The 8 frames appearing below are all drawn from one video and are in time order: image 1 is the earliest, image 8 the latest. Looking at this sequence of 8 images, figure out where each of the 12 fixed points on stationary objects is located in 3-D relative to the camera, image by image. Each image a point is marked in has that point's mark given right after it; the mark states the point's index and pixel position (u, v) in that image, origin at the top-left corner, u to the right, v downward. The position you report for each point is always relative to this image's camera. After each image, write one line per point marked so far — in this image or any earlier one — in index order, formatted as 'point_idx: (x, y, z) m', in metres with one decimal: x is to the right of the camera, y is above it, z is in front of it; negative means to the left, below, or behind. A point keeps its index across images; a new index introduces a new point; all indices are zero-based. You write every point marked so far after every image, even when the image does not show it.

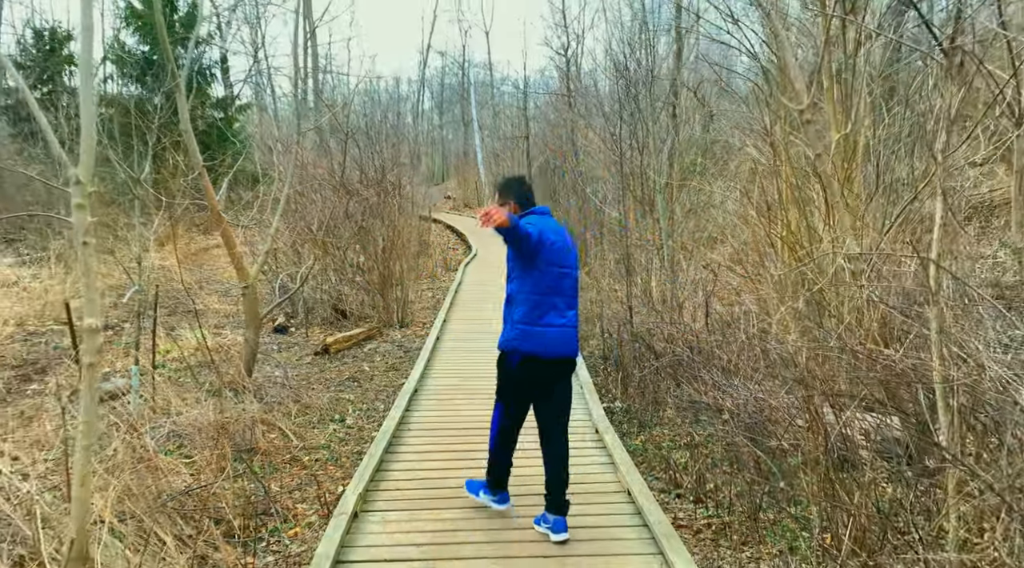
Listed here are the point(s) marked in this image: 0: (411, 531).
0: (-0.4, -1.1, +3.3) m
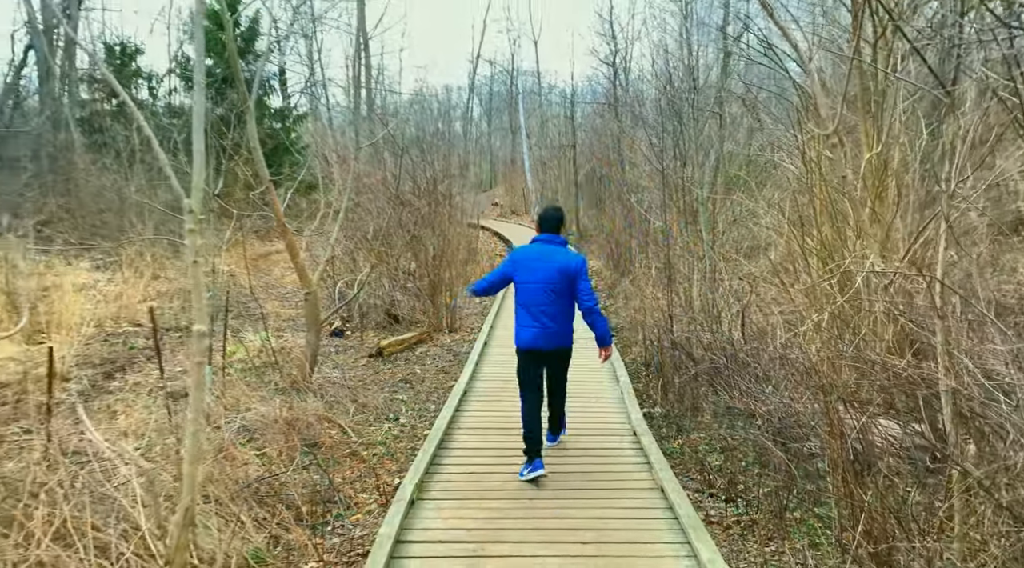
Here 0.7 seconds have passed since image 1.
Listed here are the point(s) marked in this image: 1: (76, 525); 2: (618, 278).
0: (-0.2, -1.1, +3.6) m
1: (-2.0, -1.1, +3.4) m
2: (+1.8, +0.1, +12.4) m
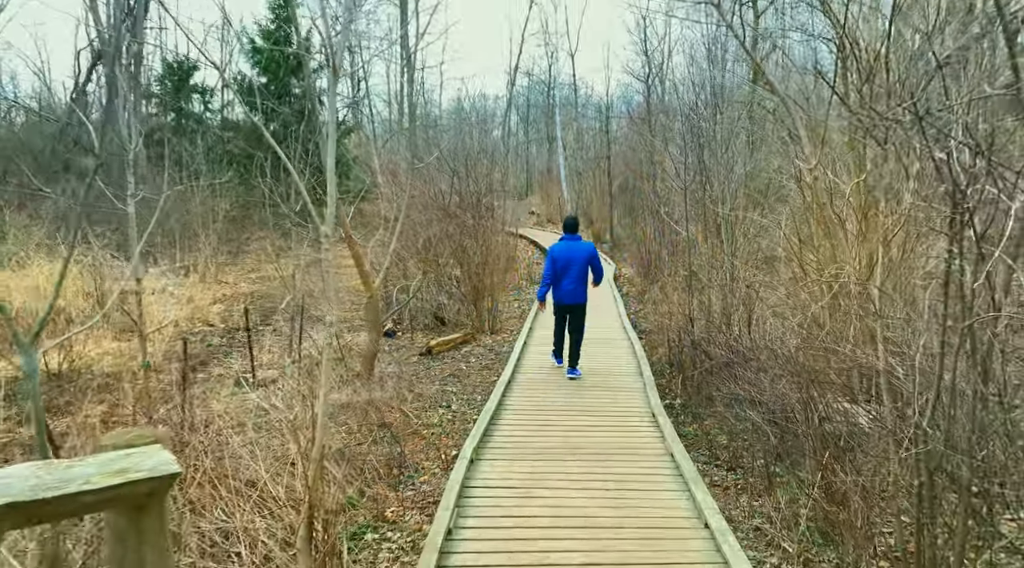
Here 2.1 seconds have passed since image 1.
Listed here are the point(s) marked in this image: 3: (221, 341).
0: (0.0, -1.1, +4.5) m
1: (-1.8, -1.2, +4.4) m
2: (+2.5, 0.0, +13.2) m
3: (-4.2, -0.8, +10.5) m
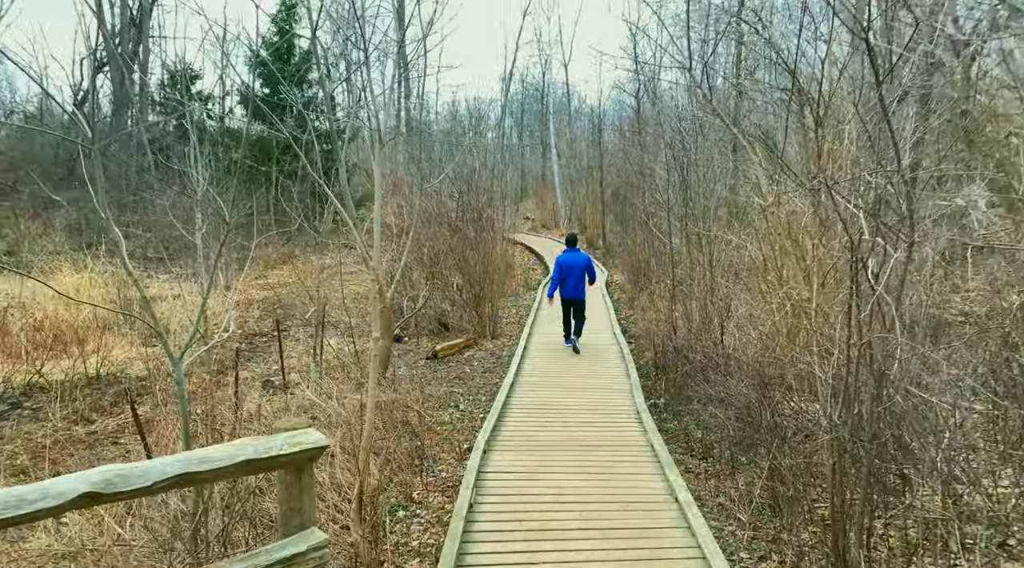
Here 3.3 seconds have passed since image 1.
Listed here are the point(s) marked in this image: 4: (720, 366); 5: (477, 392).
0: (0.0, -1.3, +5.4) m
1: (-1.8, -1.3, +5.2) m
2: (+2.4, -0.1, +14.0) m
3: (-4.2, -1.0, +11.3) m
4: (+1.8, -0.7, +6.3) m
5: (-0.4, -1.3, +8.8) m
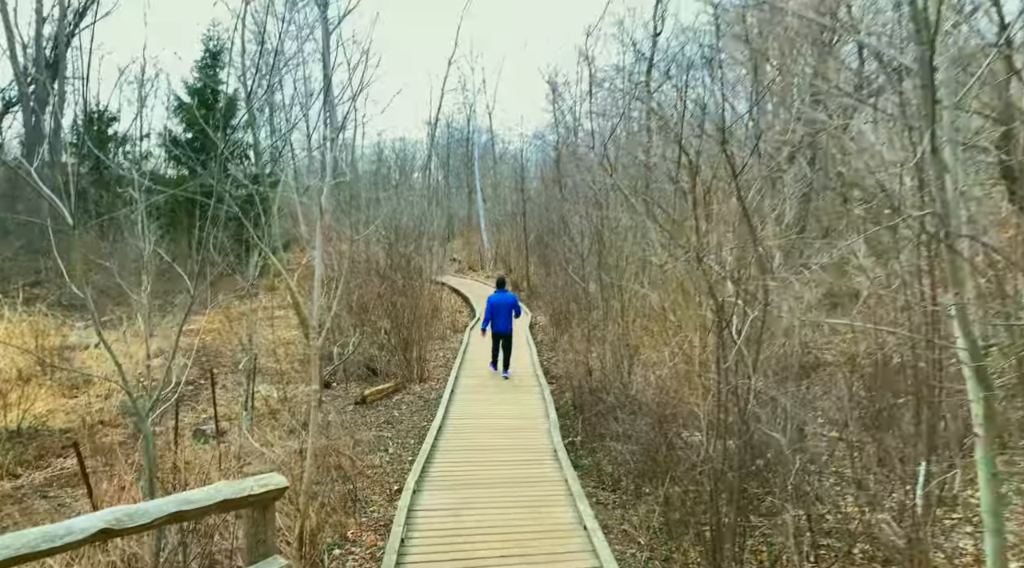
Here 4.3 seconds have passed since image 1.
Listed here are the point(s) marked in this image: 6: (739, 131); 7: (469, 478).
0: (-0.5, -1.7, +5.9) m
1: (-2.3, -1.7, +5.5) m
2: (+0.9, -1.0, +14.8) m
3: (-5.3, -1.7, +11.4) m
4: (+1.1, -1.2, +7.0) m
5: (-1.3, -1.9, +9.2) m
6: (+1.9, +1.3, +6.0) m
7: (-0.4, -1.7, +6.3) m
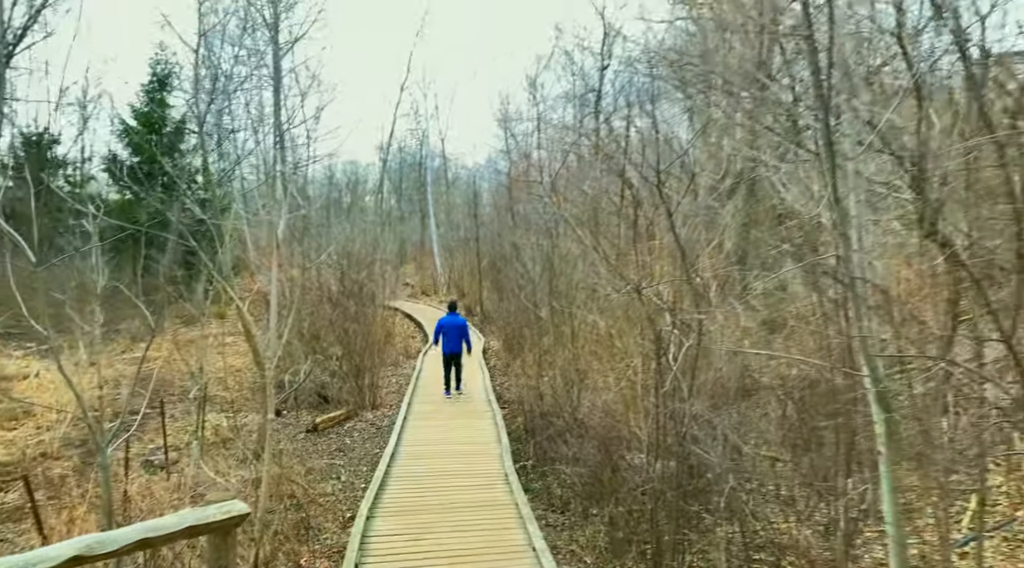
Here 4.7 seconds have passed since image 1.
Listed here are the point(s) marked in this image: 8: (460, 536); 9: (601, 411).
0: (-0.9, -2.0, +6.0) m
1: (-2.7, -2.0, +5.6) m
2: (0.0, -1.5, +15.0) m
3: (-6.1, -2.2, +11.2) m
4: (+0.6, -1.4, +7.2) m
5: (-2.0, -2.3, +9.3) m
6: (+1.4, +1.0, +6.4) m
7: (-0.8, -1.9, +6.4) m
8: (-0.4, -2.0, +5.7) m
9: (+0.8, -1.1, +6.4) m
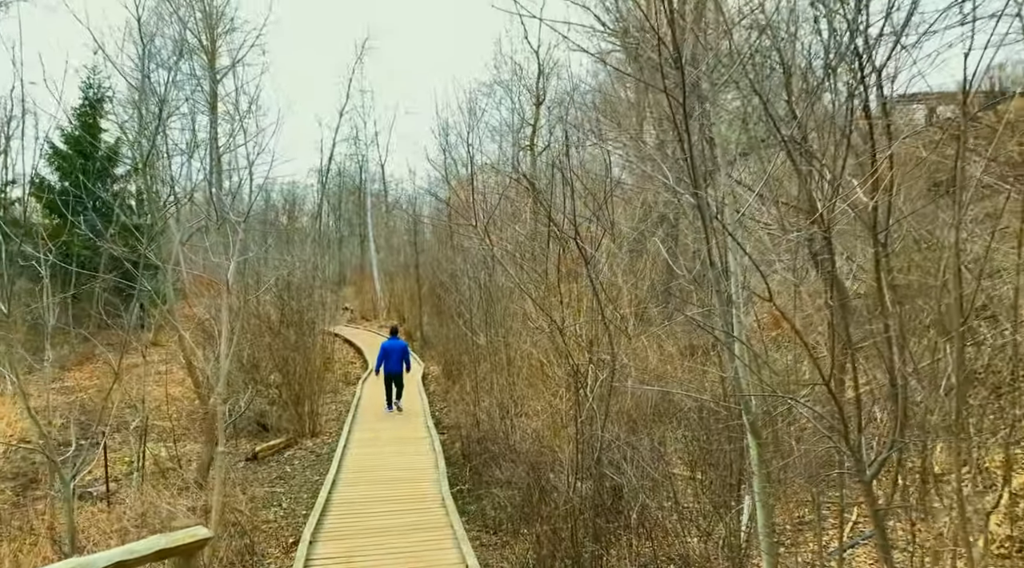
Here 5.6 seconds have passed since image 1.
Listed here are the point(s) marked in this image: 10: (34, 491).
0: (-1.5, -2.3, +6.3) m
1: (-3.2, -2.3, +5.8) m
2: (-1.3, -2.1, +15.4) m
3: (-7.1, -2.6, +11.1) m
4: (0.0, -1.8, +7.7) m
5: (-2.8, -2.7, +9.5) m
6: (+0.8, +0.7, +7.0) m
7: (-1.4, -2.3, +6.8) m
8: (-0.9, -2.3, +6.1) m
9: (+0.2, -1.5, +6.9) m
10: (-6.0, -2.6, +9.2) m
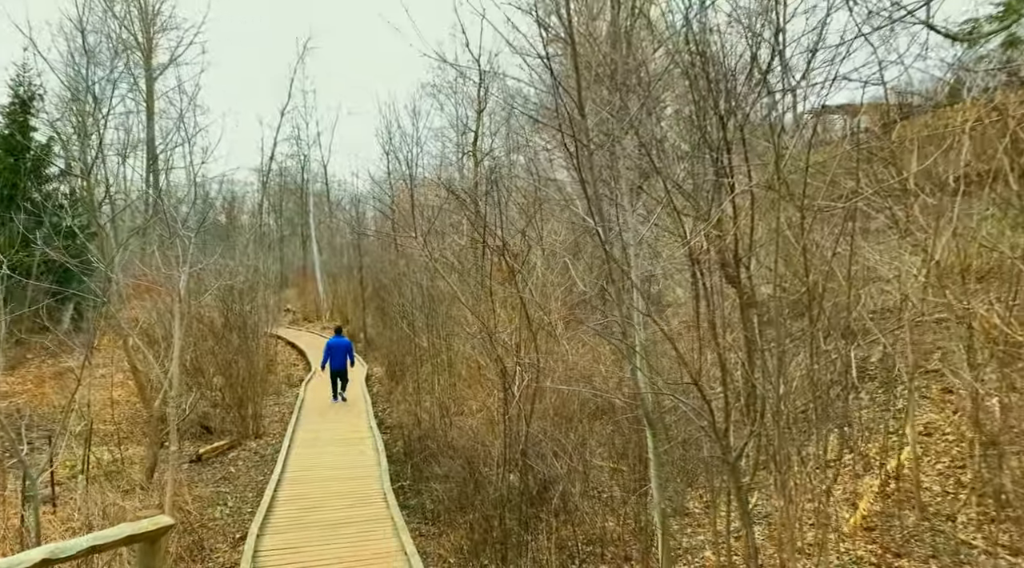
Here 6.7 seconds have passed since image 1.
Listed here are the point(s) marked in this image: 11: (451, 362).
0: (-2.1, -2.4, +6.7) m
1: (-3.8, -2.4, +6.0) m
2: (-2.6, -2.2, +15.8) m
3: (-8.0, -2.7, +11.0) m
4: (-0.7, -1.9, +8.2) m
5: (-3.6, -2.8, +9.8) m
6: (+0.2, +0.6, +7.6) m
7: (-2.0, -2.3, +7.2) m
8: (-1.5, -2.4, +6.6) m
9: (-0.4, -1.5, +7.4) m
10: (-6.8, -2.7, +9.3) m
11: (-0.8, -1.1, +9.9) m
